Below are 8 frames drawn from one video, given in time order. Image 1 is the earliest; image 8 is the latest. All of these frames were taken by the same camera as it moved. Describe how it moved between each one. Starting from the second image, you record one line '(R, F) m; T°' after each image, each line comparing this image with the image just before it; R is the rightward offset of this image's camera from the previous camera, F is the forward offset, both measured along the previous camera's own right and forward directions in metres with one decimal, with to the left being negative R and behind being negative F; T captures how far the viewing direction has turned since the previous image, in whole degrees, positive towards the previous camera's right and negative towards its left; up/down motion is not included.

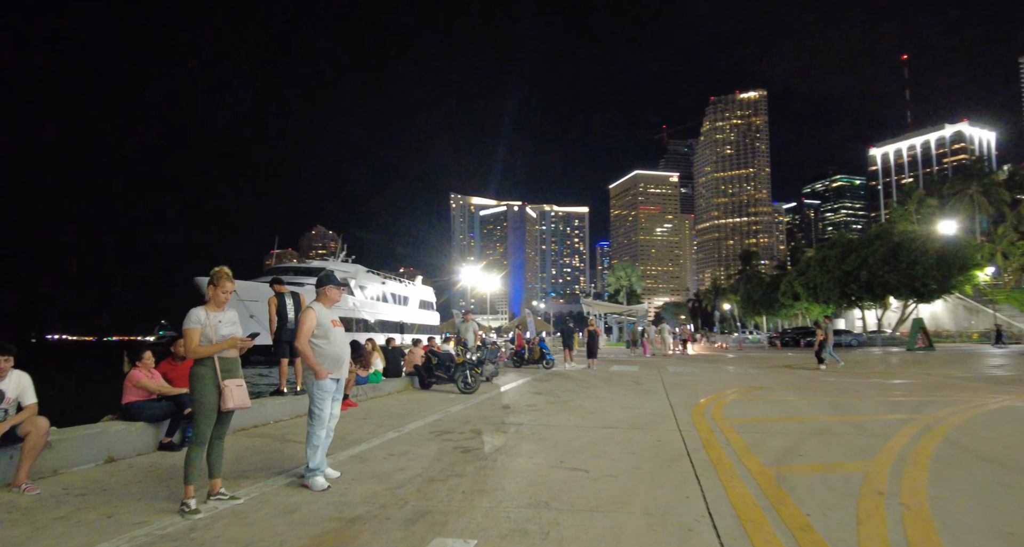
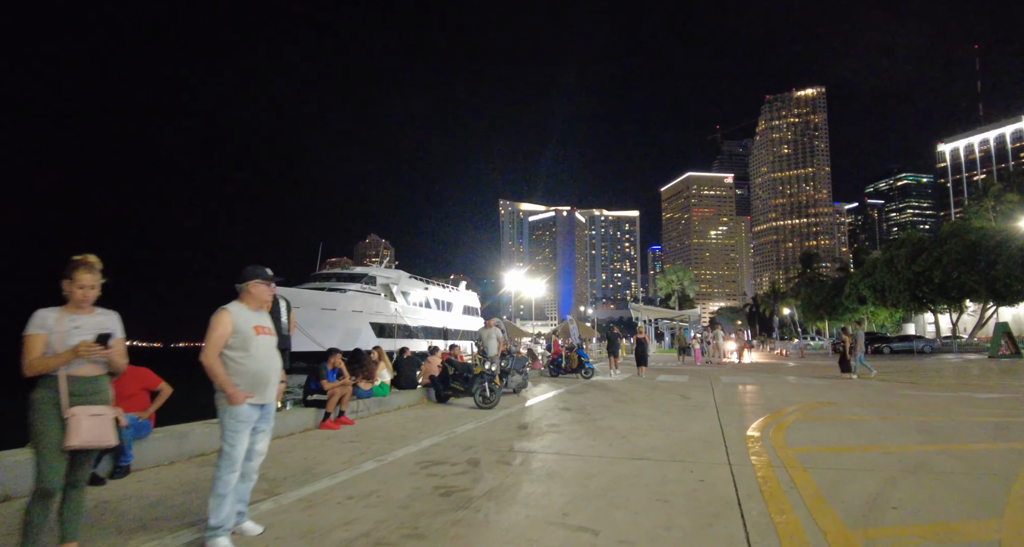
(+0.5, +1.3) m; -6°
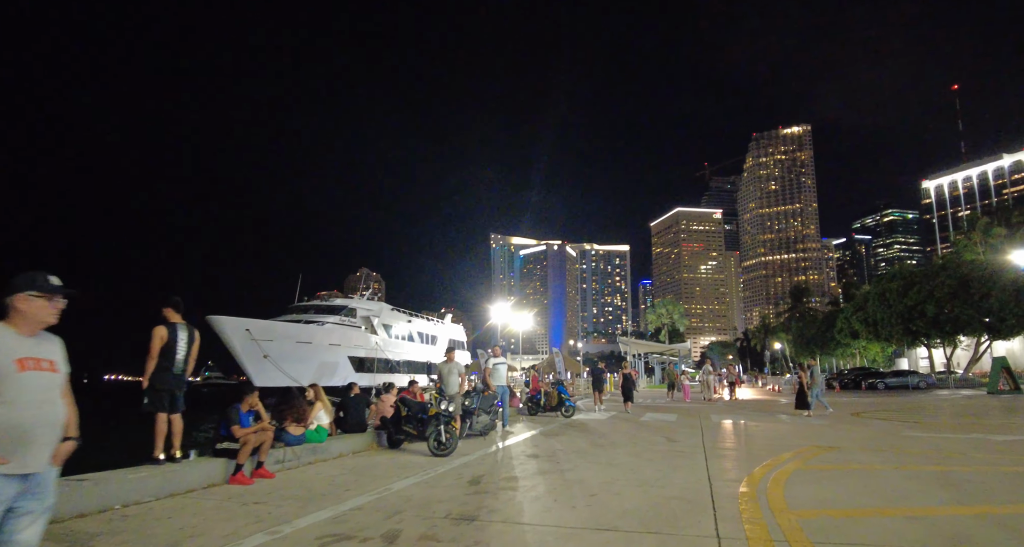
(+0.5, +1.1) m; +1°
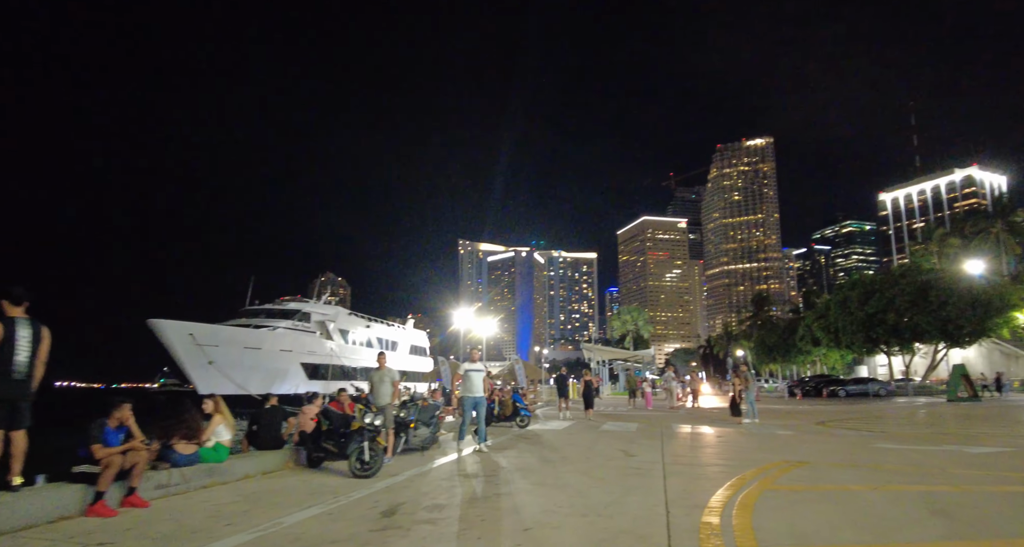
(+0.5, +1.0) m; +3°
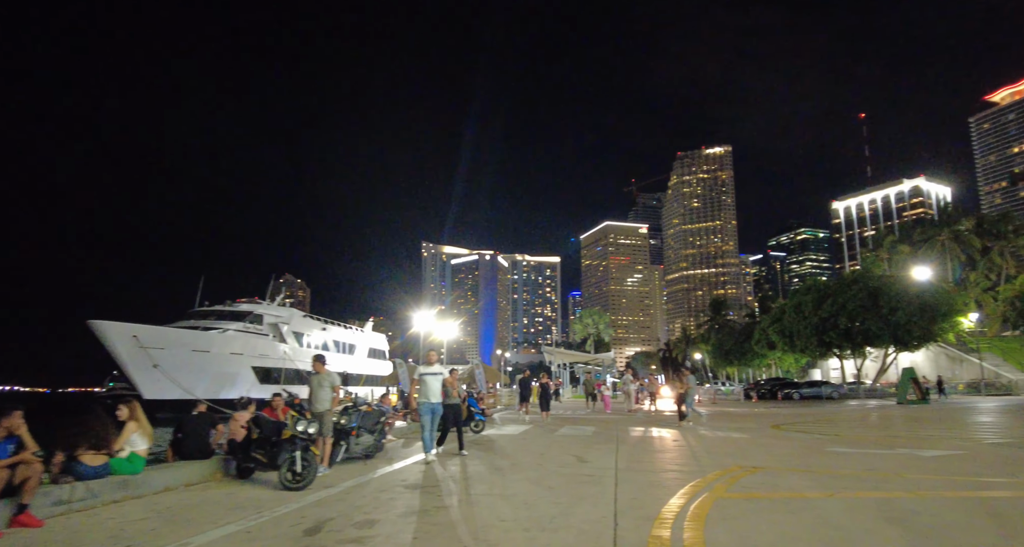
(+0.2, +0.4) m; +4°
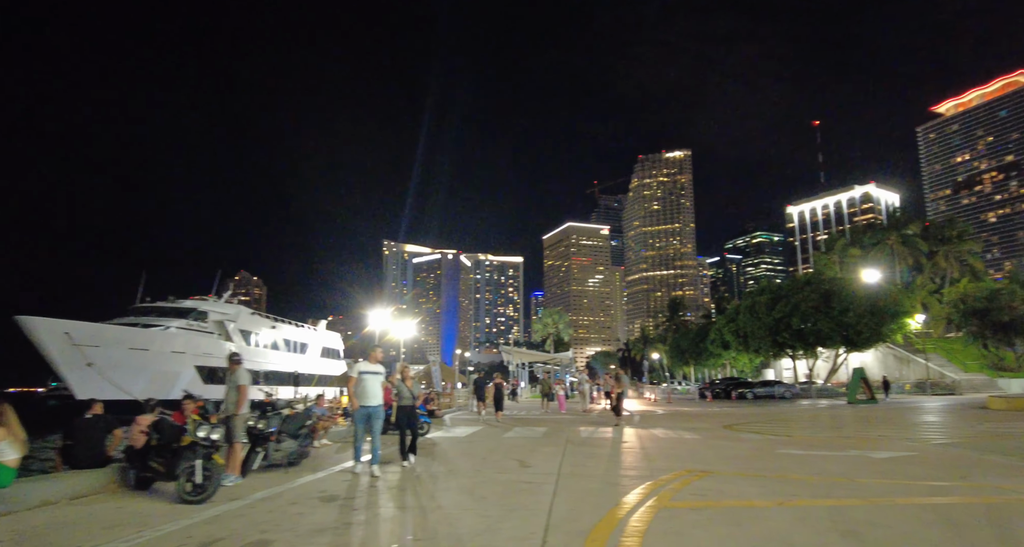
(+0.3, +0.6) m; +4°
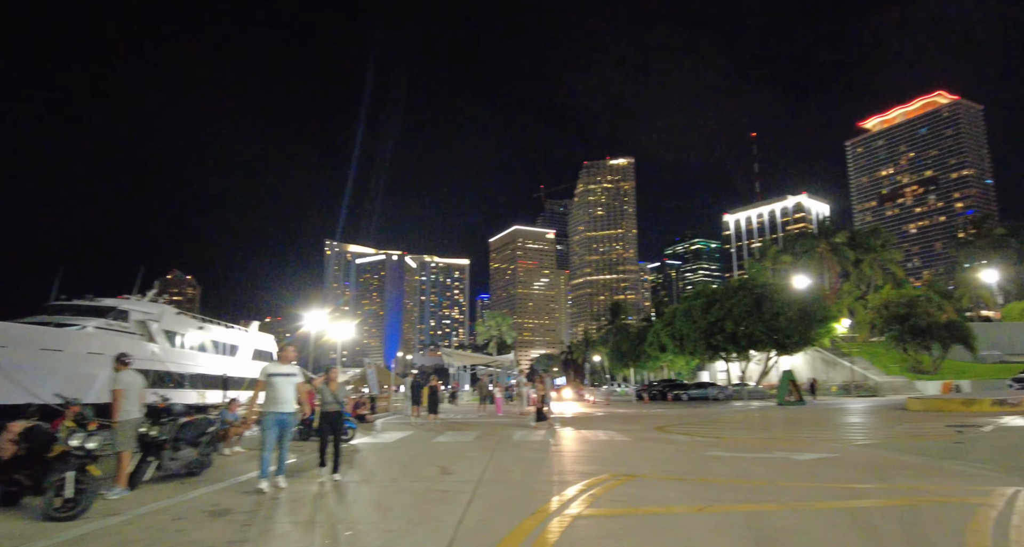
(+0.2, +0.5) m; +6°
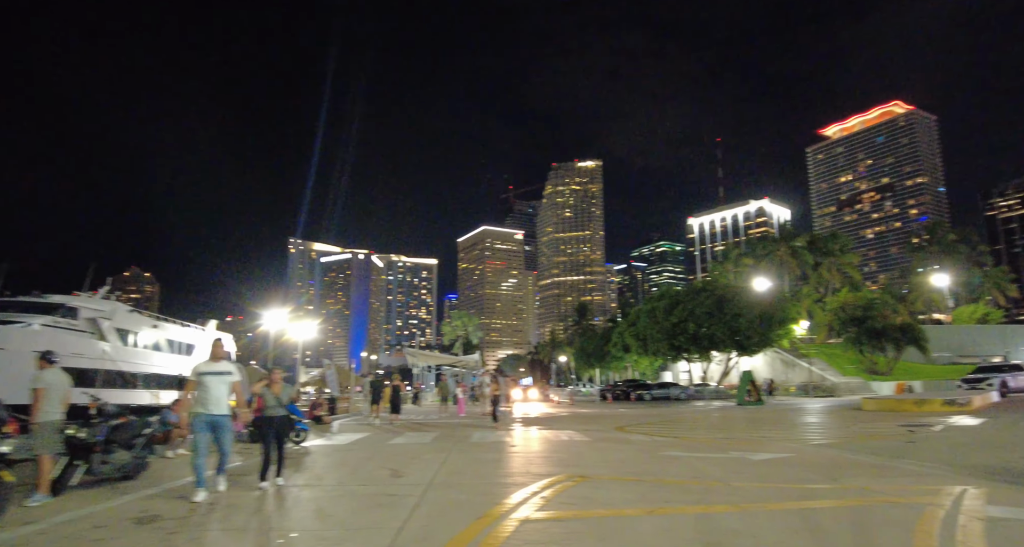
(+0.1, +0.3) m; +4°
